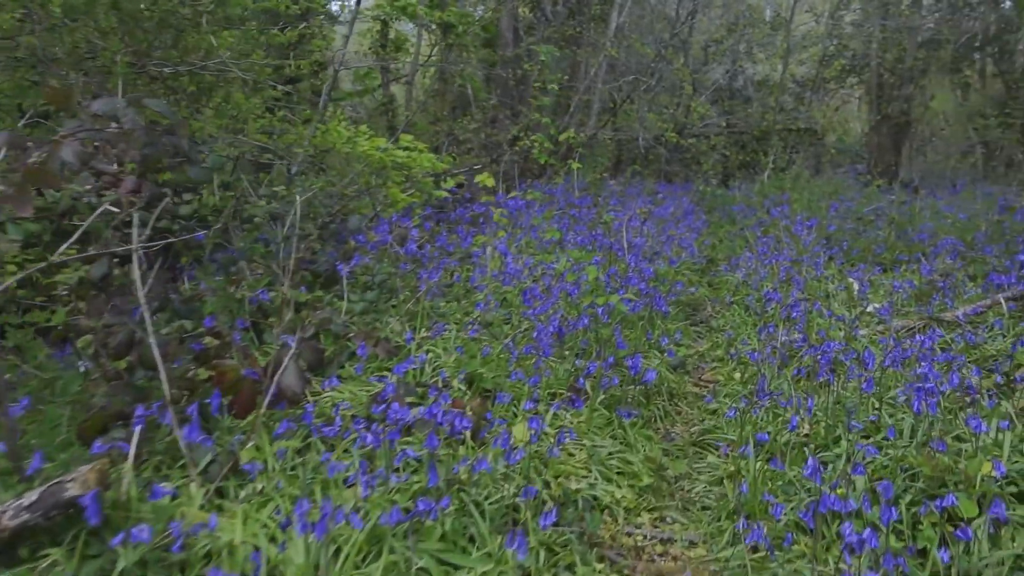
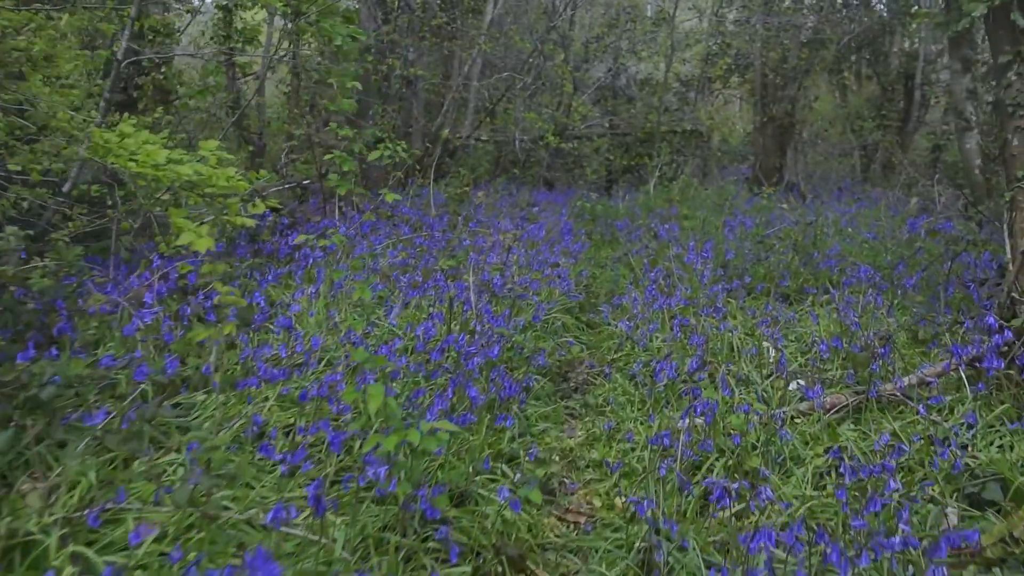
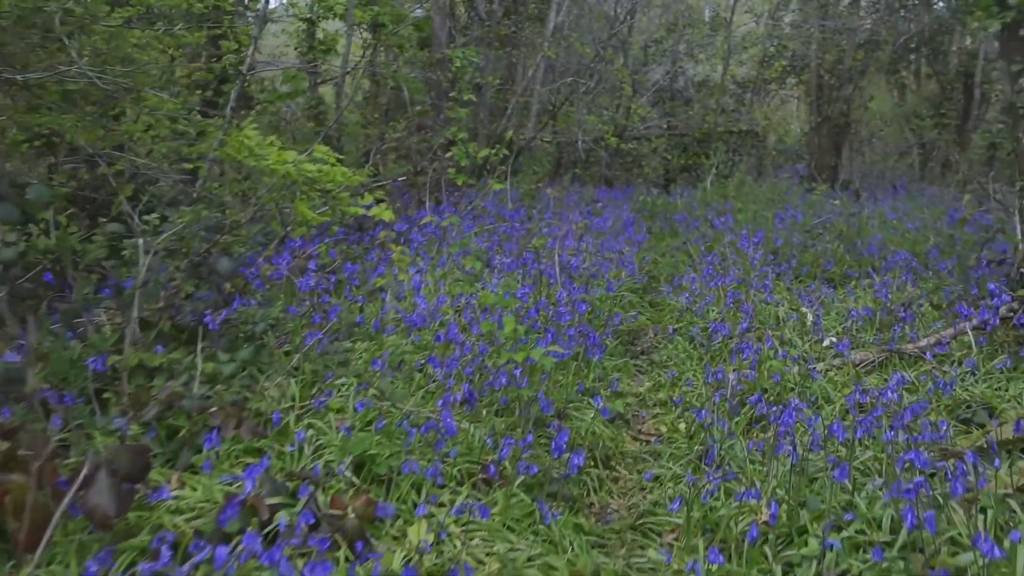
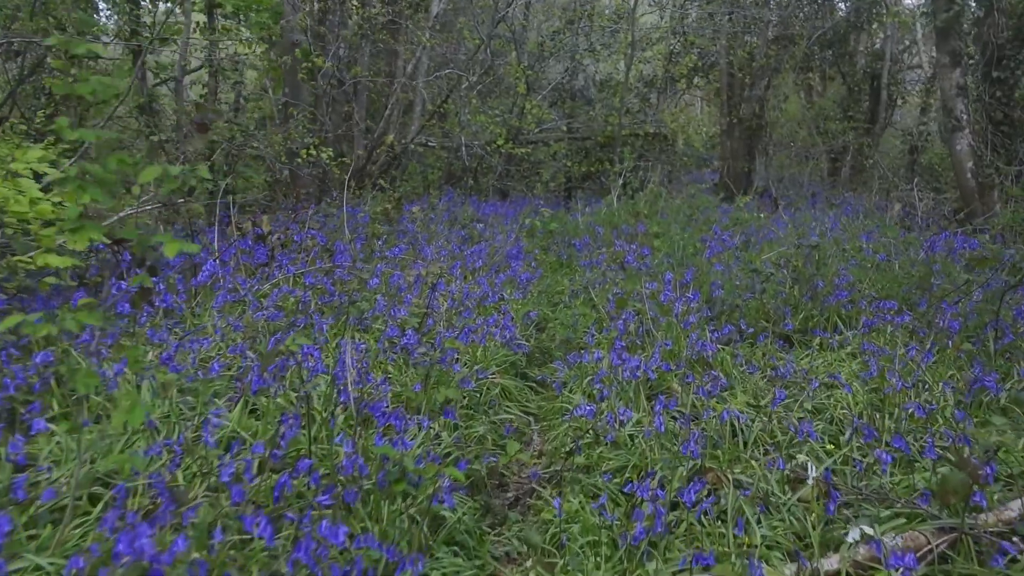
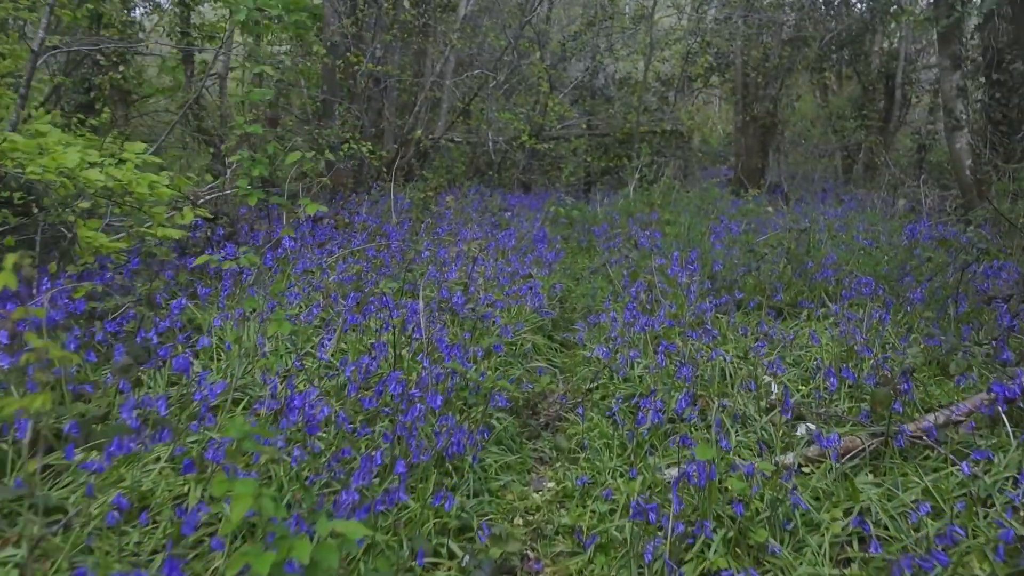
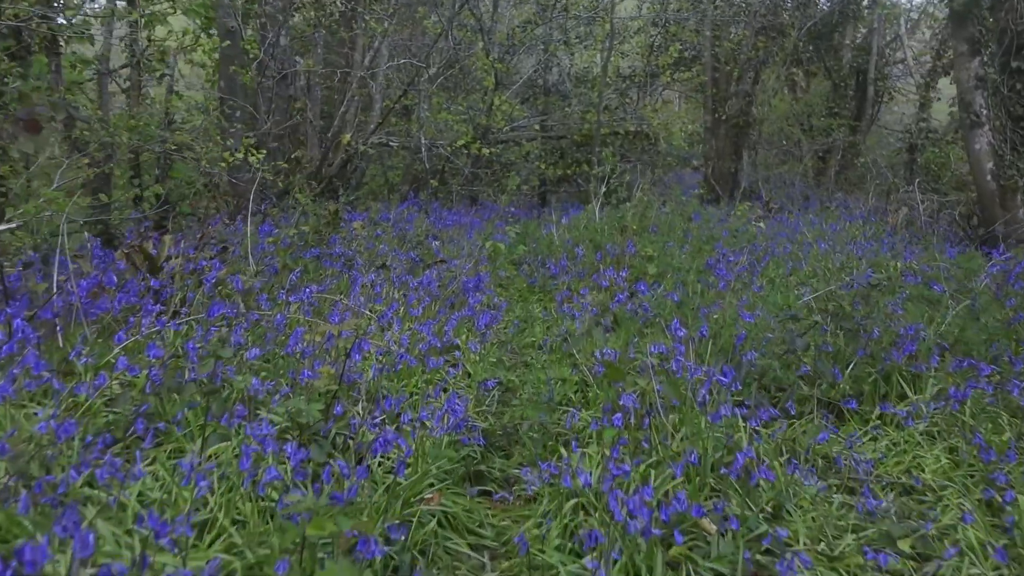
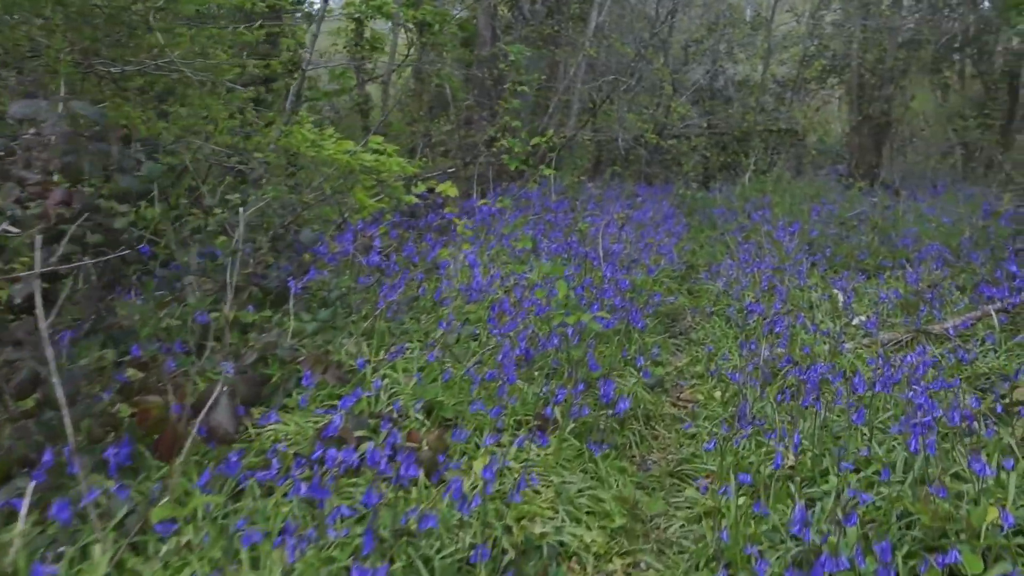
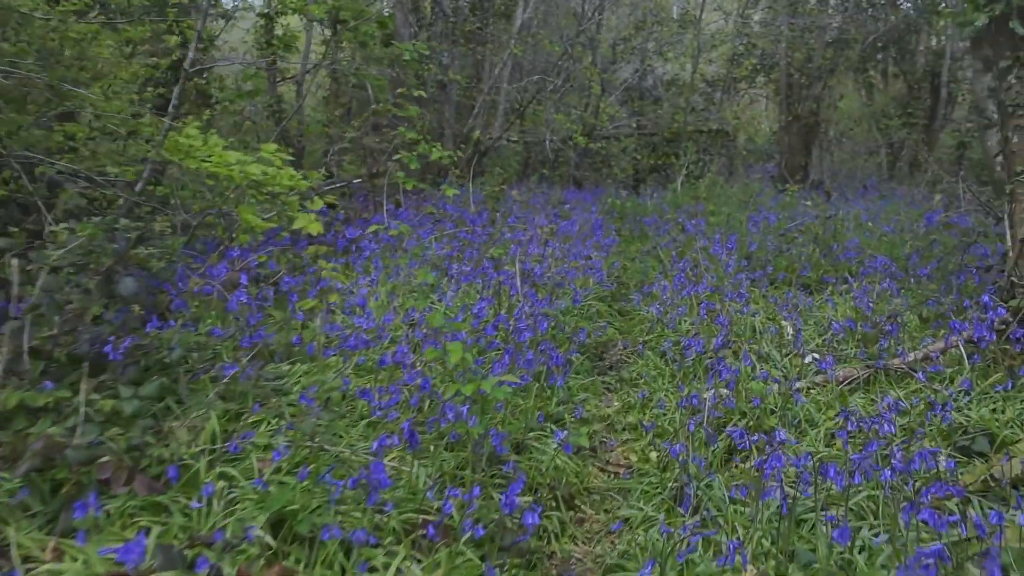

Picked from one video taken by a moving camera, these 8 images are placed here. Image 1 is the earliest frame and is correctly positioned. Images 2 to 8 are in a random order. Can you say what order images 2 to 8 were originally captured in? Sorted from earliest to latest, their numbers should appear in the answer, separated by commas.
7, 3, 8, 2, 5, 4, 6
